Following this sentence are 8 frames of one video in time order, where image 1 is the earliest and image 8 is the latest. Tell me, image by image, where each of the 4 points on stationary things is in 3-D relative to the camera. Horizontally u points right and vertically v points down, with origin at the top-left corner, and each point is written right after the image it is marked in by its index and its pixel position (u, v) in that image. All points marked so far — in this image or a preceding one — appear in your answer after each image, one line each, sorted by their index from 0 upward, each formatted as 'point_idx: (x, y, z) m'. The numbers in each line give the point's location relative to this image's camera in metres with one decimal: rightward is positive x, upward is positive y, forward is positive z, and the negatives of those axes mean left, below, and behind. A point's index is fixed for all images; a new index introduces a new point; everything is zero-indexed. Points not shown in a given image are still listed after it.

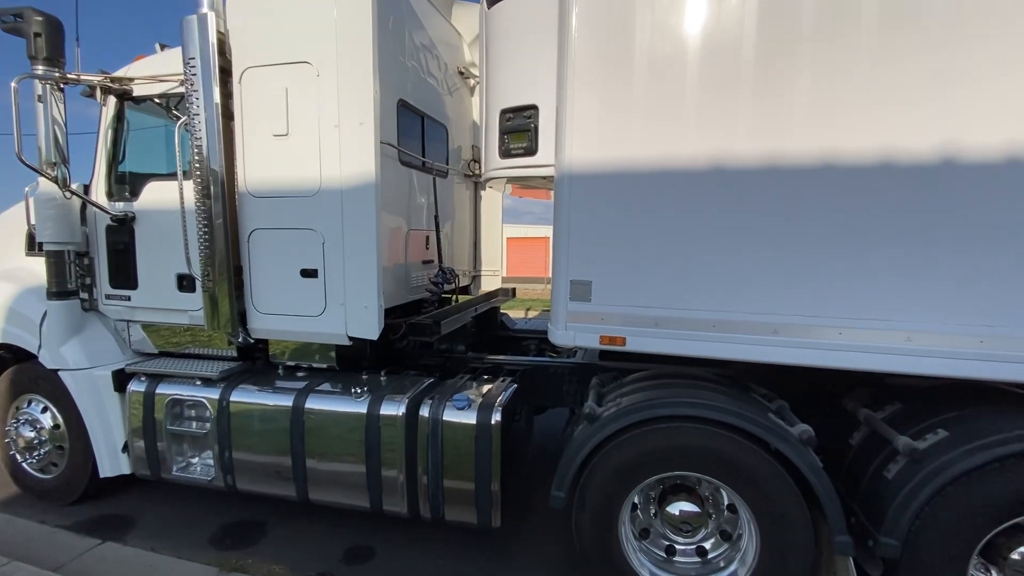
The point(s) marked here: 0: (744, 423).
0: (+1.1, -0.6, +2.2) m
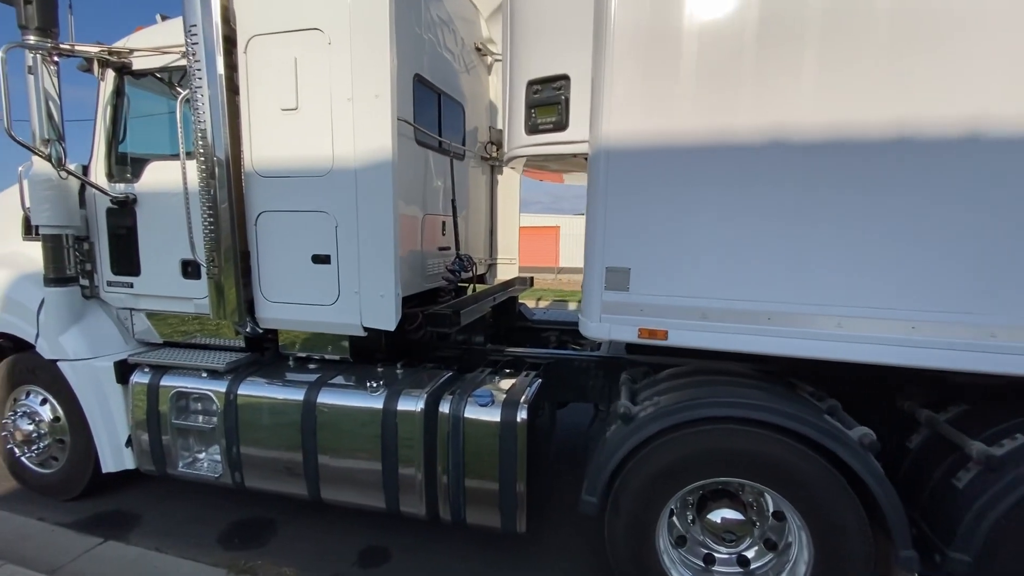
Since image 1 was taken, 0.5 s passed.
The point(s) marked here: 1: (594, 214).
0: (+1.2, -0.6, +2.0) m
1: (+0.4, +0.3, +2.1) m
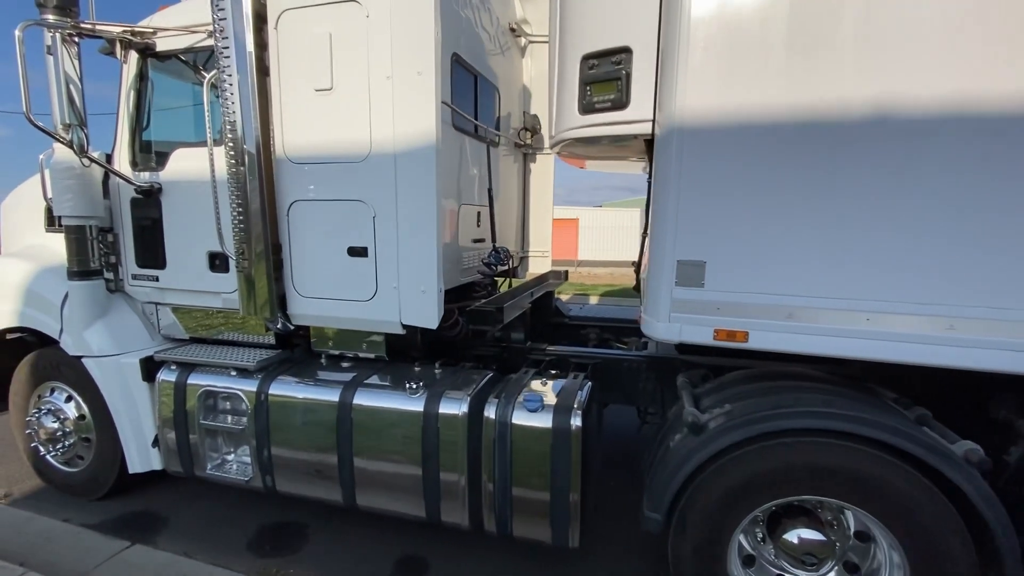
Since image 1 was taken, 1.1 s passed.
0: (+1.4, -0.6, +1.8) m
1: (+0.6, +0.3, +1.9) m
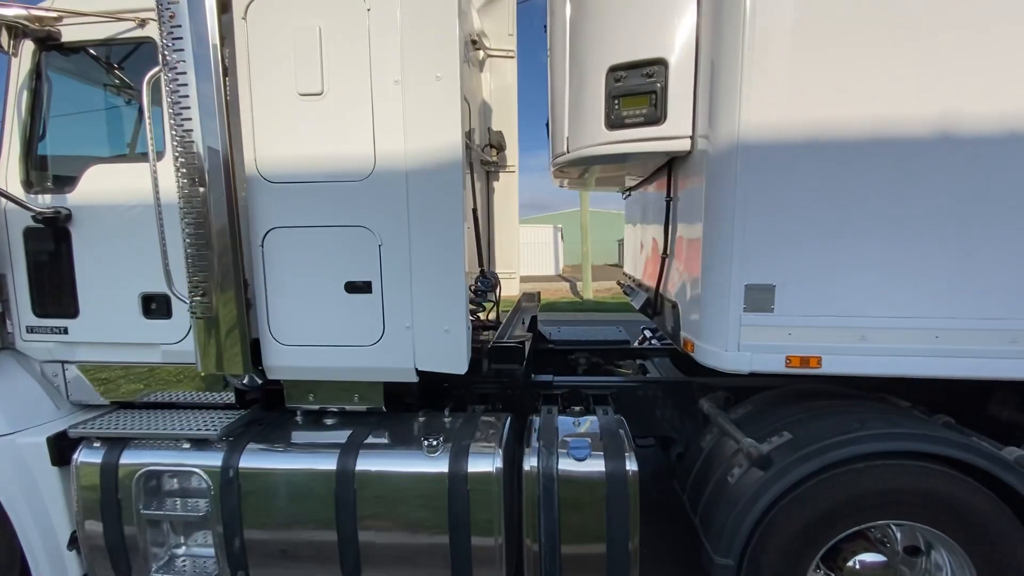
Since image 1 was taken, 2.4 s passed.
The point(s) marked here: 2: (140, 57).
0: (+1.6, -0.6, +1.8) m
1: (+0.8, +0.2, +1.8) m
2: (-1.7, +1.1, +2.2) m
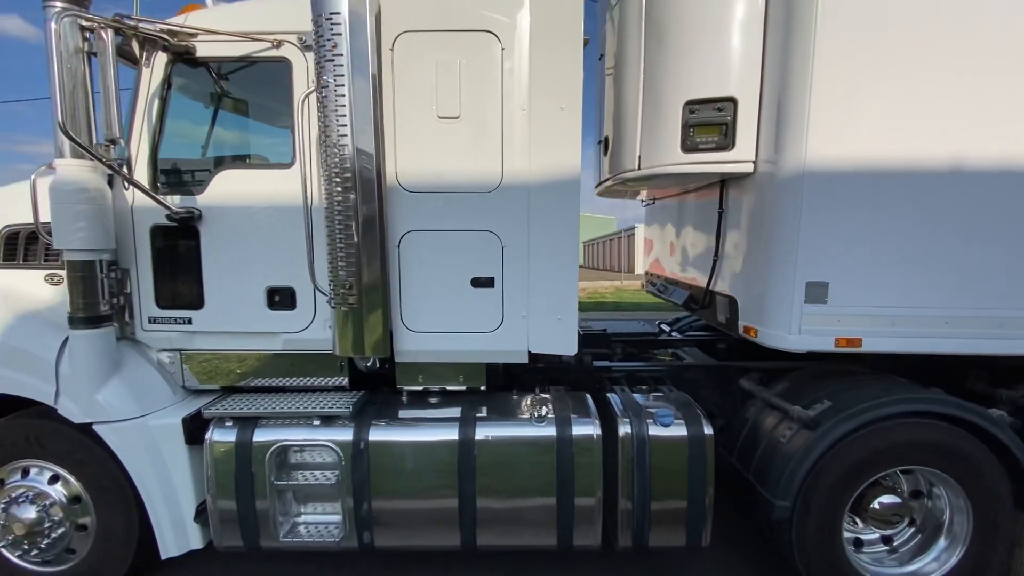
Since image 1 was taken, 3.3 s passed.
0: (+2.1, -0.6, +2.3) m
1: (+1.3, +0.2, +2.2) m
2: (-1.2, +1.1, +2.5) m
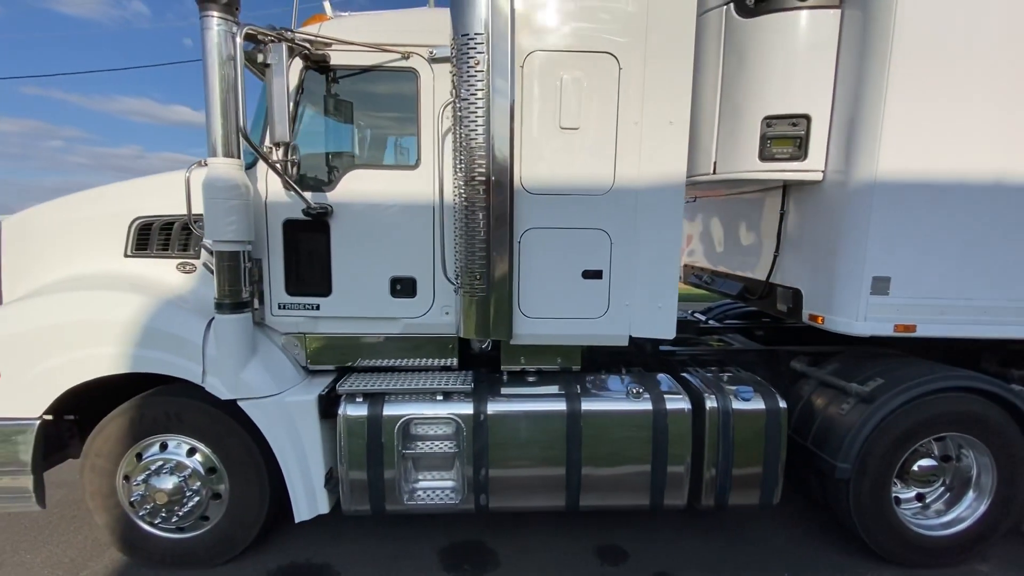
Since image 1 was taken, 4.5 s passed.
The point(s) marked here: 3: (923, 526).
0: (+2.7, -0.6, +2.8) m
1: (+1.9, +0.3, +2.6) m
2: (-0.7, +1.1, +2.7) m
3: (+2.4, -1.4, +2.9) m
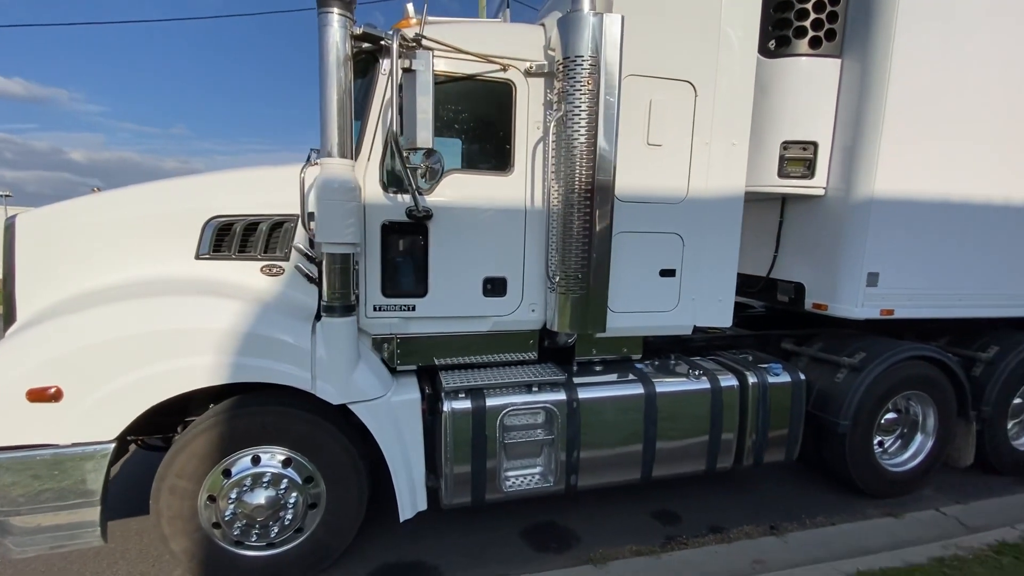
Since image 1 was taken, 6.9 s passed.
0: (+3.2, -0.5, +3.7) m
1: (+2.4, +0.3, +3.3) m
2: (-0.1, +1.1, +2.8) m
3: (+2.9, -1.3, +3.7) m
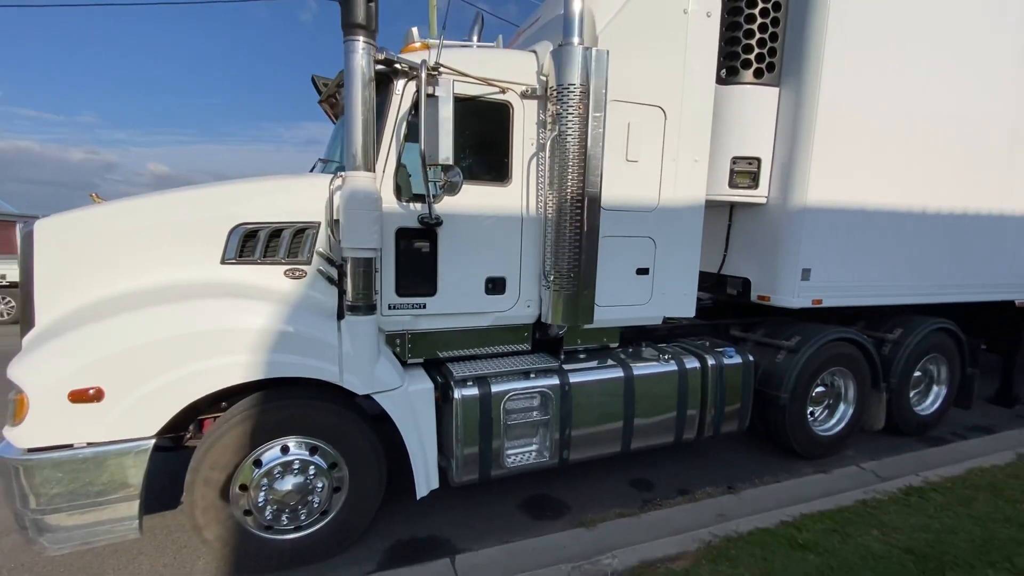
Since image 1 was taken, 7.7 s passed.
0: (+3.0, -0.4, +4.4) m
1: (+2.3, +0.4, +3.9) m
2: (-0.1, +1.2, +3.2) m
3: (+2.8, -1.3, +4.4) m
